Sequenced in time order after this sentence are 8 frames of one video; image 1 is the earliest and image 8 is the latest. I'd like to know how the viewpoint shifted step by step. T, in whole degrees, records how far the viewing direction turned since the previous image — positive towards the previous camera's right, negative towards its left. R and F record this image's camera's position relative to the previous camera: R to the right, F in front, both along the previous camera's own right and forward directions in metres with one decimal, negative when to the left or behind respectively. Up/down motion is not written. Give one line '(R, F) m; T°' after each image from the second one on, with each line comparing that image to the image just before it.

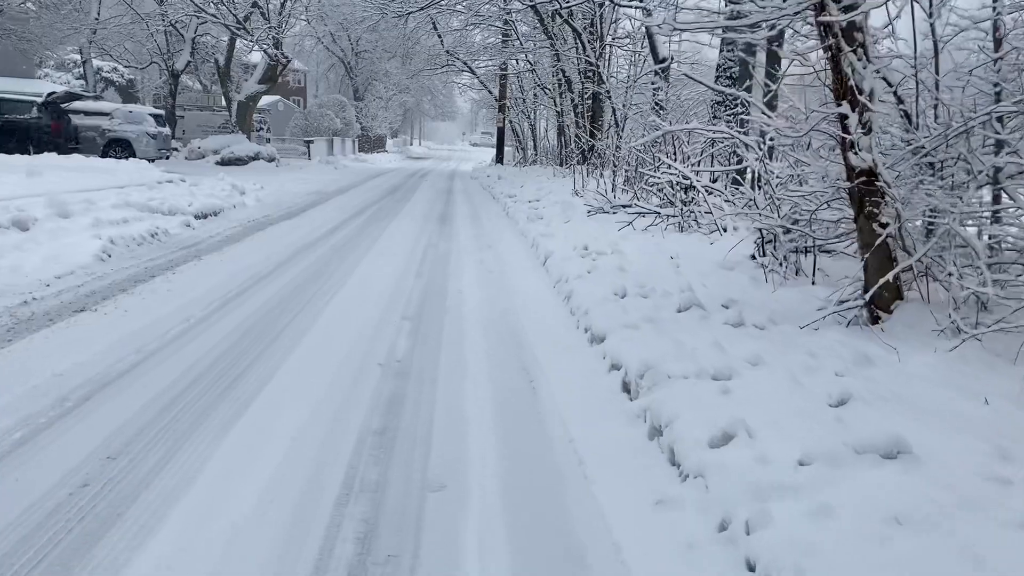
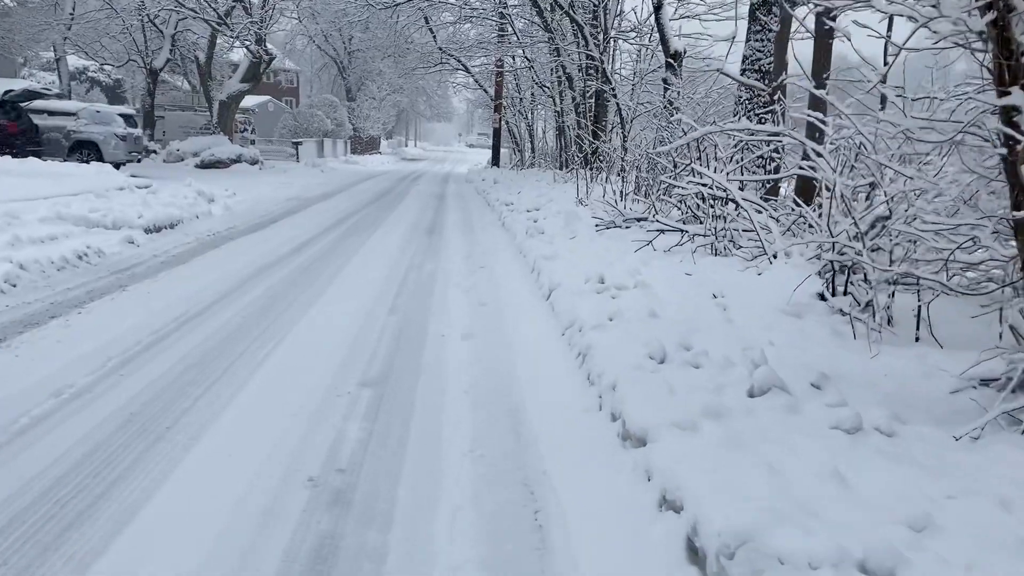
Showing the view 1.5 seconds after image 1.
(0.0, +1.3) m; 0°
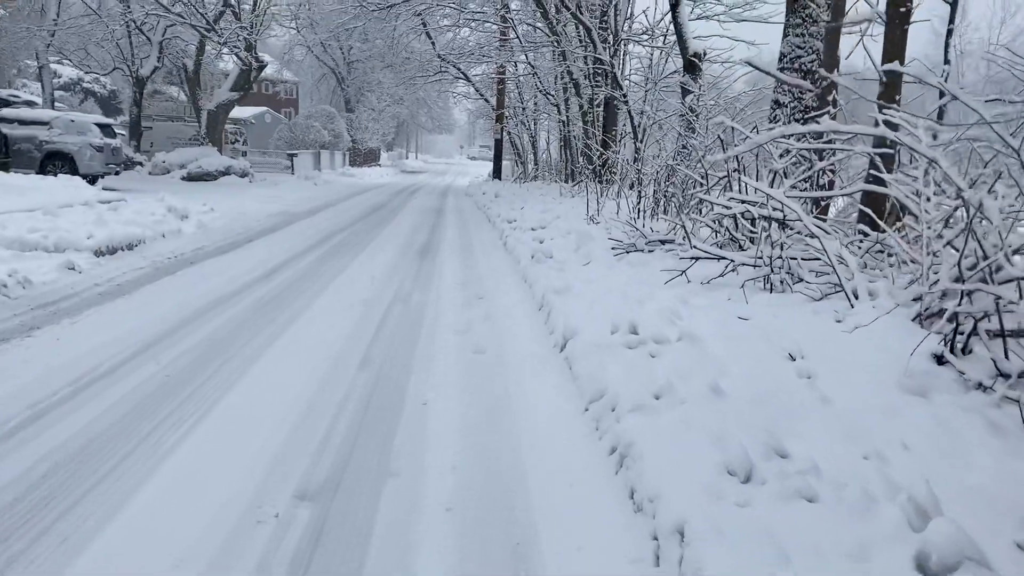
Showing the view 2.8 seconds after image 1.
(0.0, +1.1) m; 0°
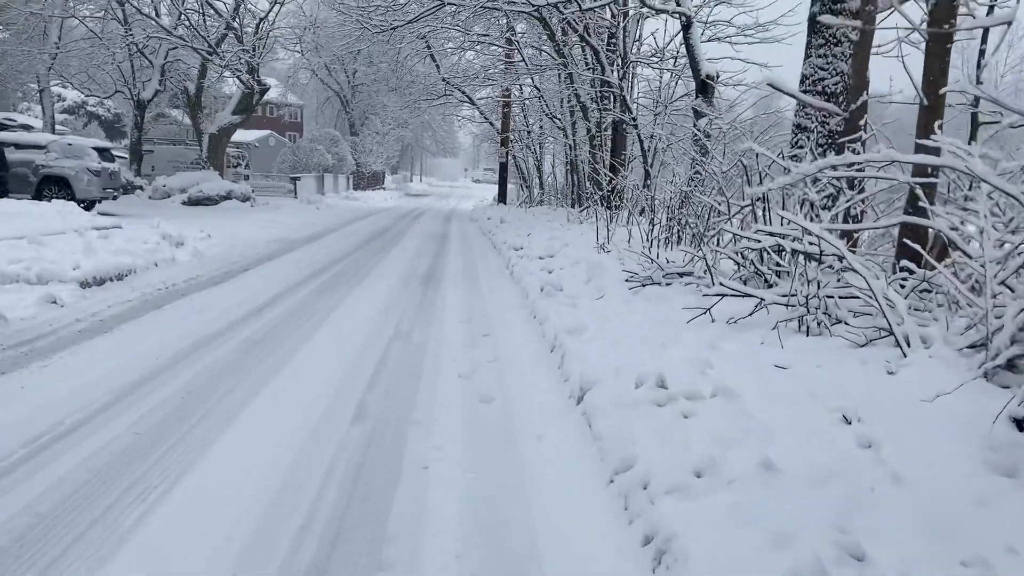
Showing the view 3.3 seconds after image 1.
(0.0, +0.4) m; 0°
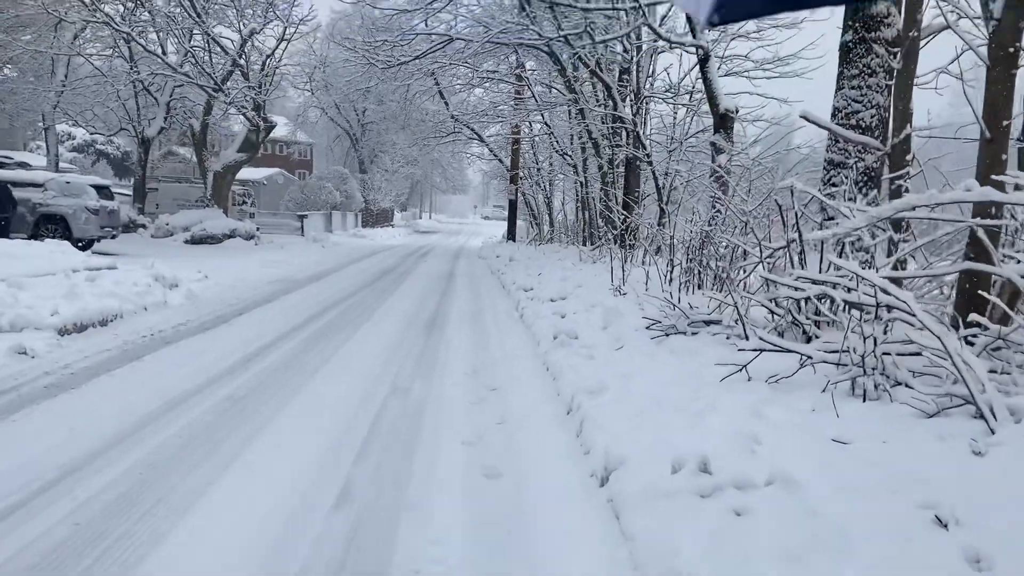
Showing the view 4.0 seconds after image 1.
(0.0, +0.5) m; -1°
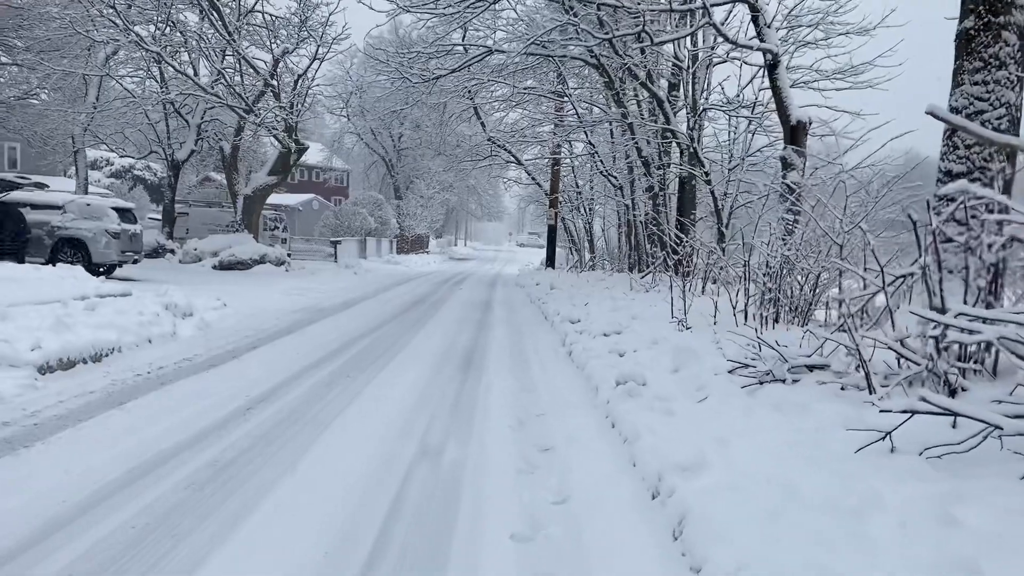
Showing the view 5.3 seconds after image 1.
(-0.1, +1.0) m; -2°
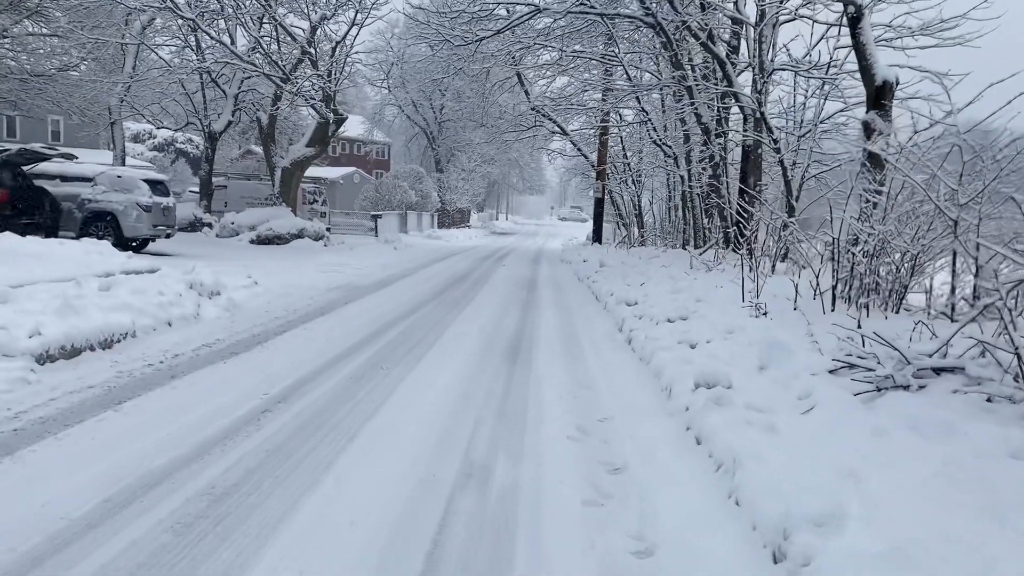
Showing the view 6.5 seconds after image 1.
(-0.1, +0.8) m; -3°
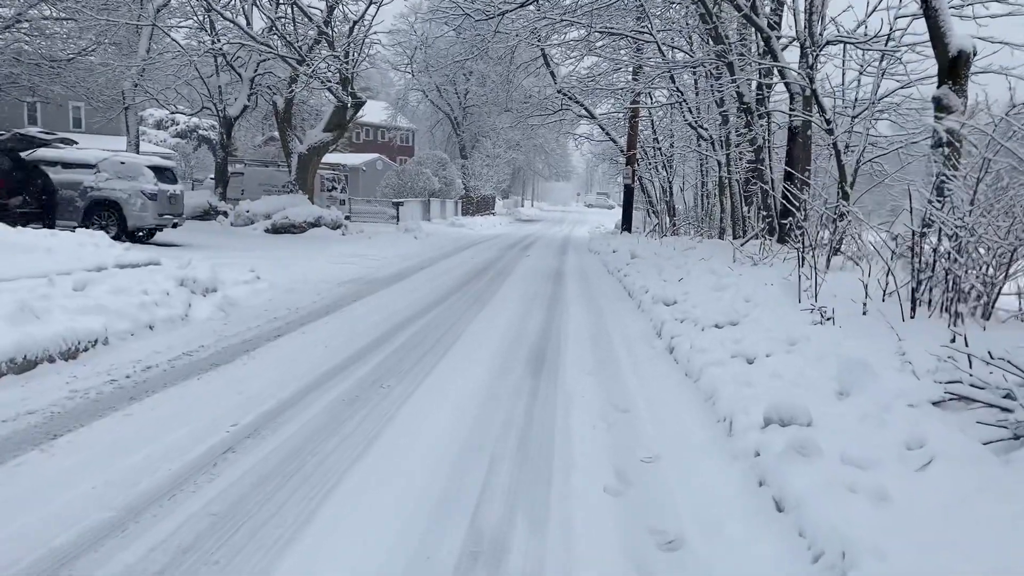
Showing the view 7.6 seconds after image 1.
(0.0, +0.8) m; -2°
